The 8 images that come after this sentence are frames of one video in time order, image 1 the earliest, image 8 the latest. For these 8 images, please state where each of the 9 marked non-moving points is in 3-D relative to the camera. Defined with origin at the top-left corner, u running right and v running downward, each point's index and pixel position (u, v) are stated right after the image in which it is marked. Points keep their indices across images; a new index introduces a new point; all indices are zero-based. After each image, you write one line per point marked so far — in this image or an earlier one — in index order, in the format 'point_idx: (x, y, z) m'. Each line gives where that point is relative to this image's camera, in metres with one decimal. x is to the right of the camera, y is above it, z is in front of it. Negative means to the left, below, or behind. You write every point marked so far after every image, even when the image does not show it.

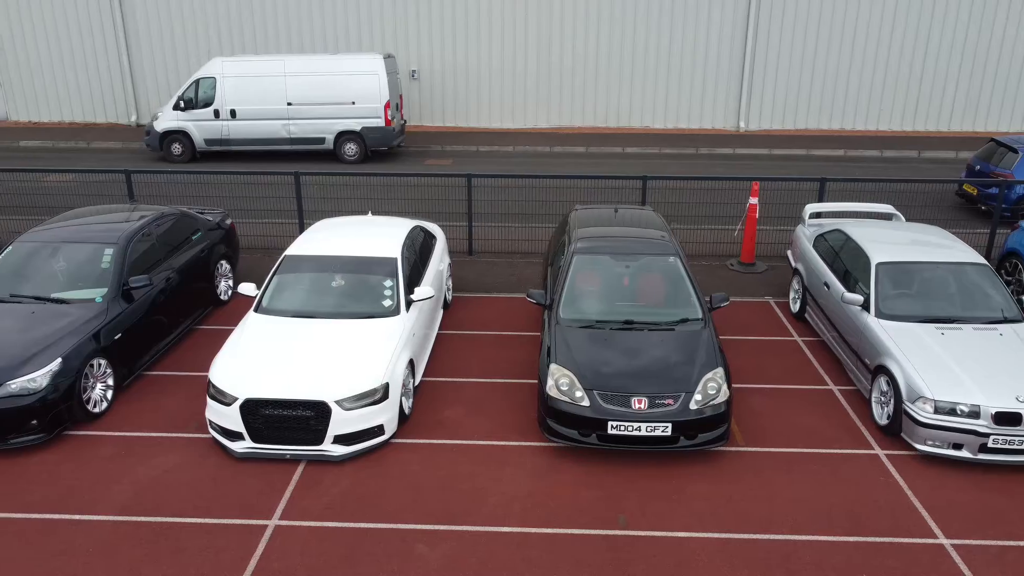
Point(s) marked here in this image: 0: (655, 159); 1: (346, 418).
0: (+3.2, +2.9, +18.1) m
1: (-1.3, -1.0, +6.3) m
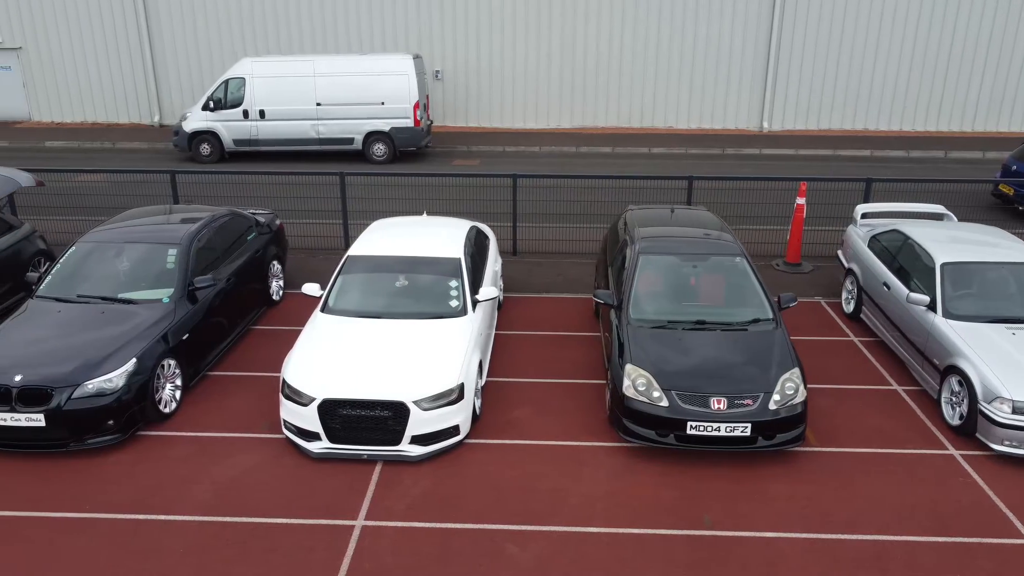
0: (+3.9, +2.9, +18.1) m
1: (-0.7, -1.0, +6.3) m
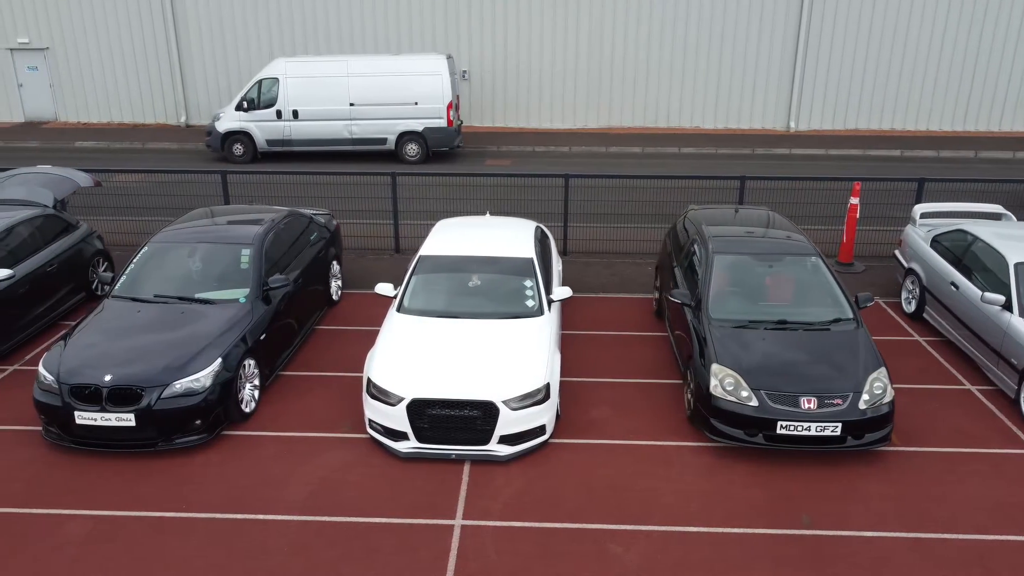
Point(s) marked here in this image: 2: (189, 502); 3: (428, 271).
0: (+4.6, +2.9, +18.1) m
1: (0.0, -1.0, +6.3) m
2: (-2.4, -1.6, +5.9) m
3: (-0.8, +0.2, +7.7) m
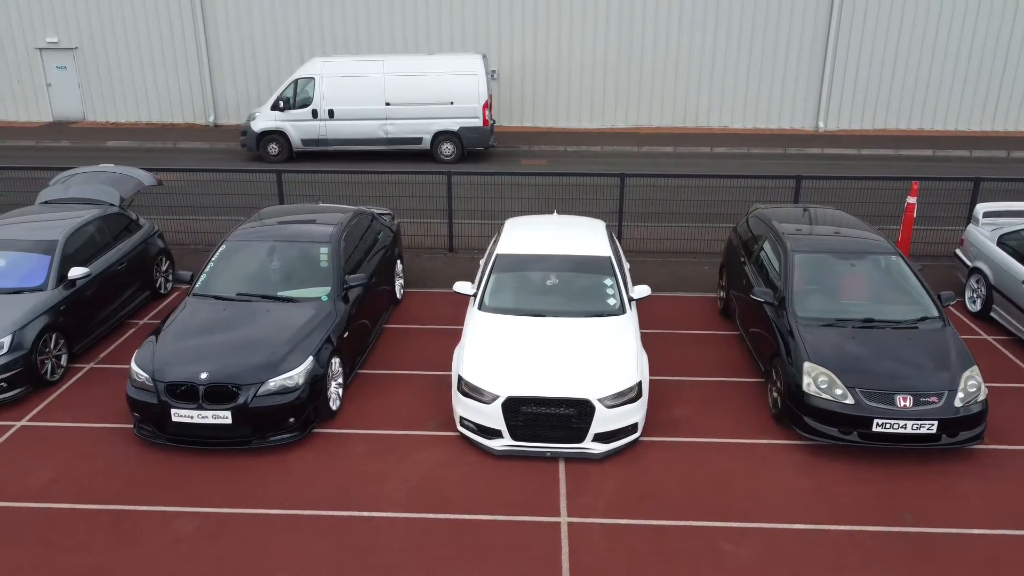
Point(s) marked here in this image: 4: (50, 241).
0: (+5.3, +2.9, +18.1) m
1: (+0.8, -1.0, +6.3) m
2: (-1.6, -1.6, +5.9) m
3: (0.0, +0.2, +7.7) m
4: (-4.7, +0.5, +8.2) m
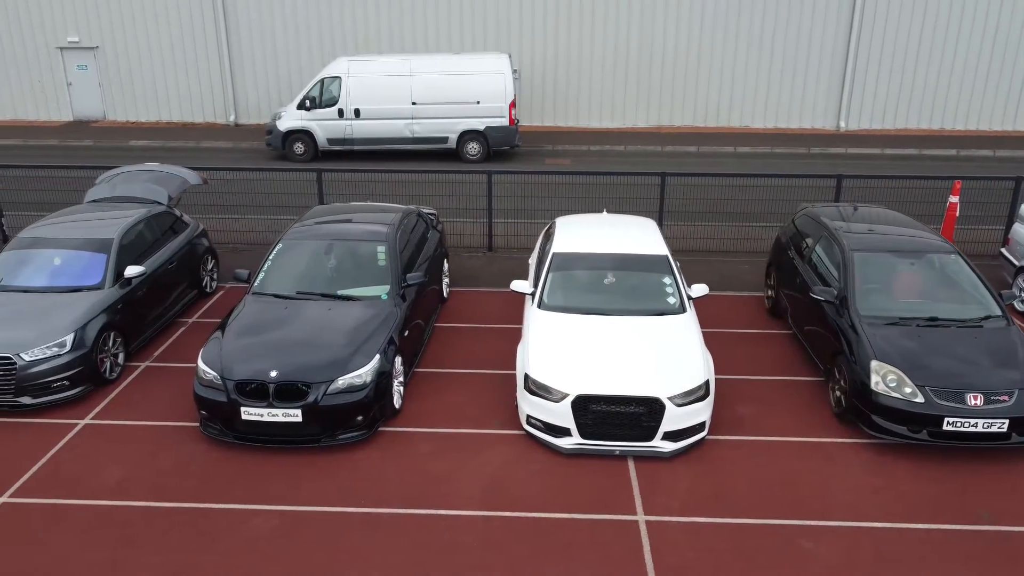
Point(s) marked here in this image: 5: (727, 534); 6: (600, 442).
0: (+5.9, +2.9, +18.1) m
1: (+1.3, -1.0, +6.3) m
2: (-1.1, -1.5, +5.9) m
3: (+0.5, +0.2, +7.7) m
4: (-4.2, +0.5, +8.2) m
5: (+1.5, -1.7, +5.5) m
6: (+0.7, -1.2, +6.4) m
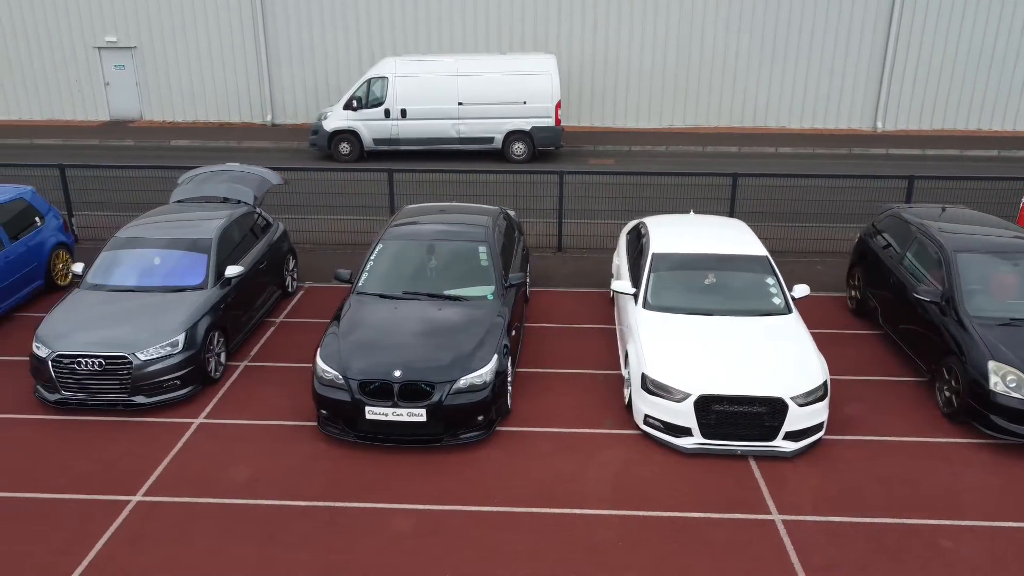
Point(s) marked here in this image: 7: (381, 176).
0: (+6.8, +2.9, +18.1) m
1: (+2.3, -1.0, +6.3) m
2: (-0.1, -1.5, +6.0) m
3: (+1.5, +0.2, +7.8) m
4: (-3.2, +0.5, +8.2) m
5: (+2.4, -1.7, +5.6) m
6: (+1.7, -1.2, +6.4) m
7: (-1.8, +1.5, +10.8) m
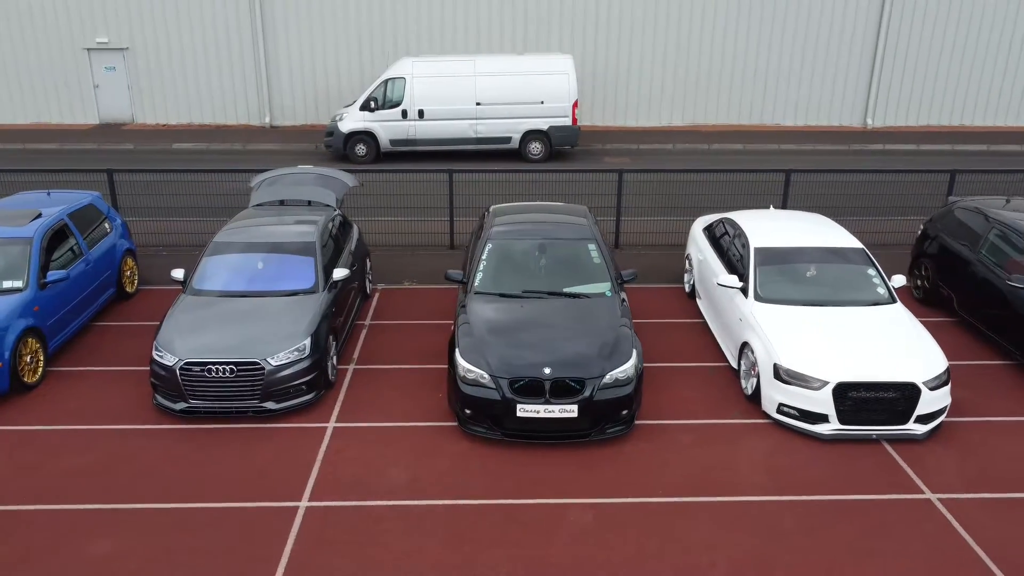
0: (+7.1, +3.1, +18.7) m
1: (+3.4, -0.9, +6.6) m
2: (+1.1, -1.5, +6.1) m
3: (+2.5, +0.2, +8.0) m
4: (-2.1, +0.4, +8.2) m
5: (+3.7, -1.6, +5.9) m
6: (+2.8, -1.2, +6.7) m
7: (-0.9, +1.5, +10.8) m
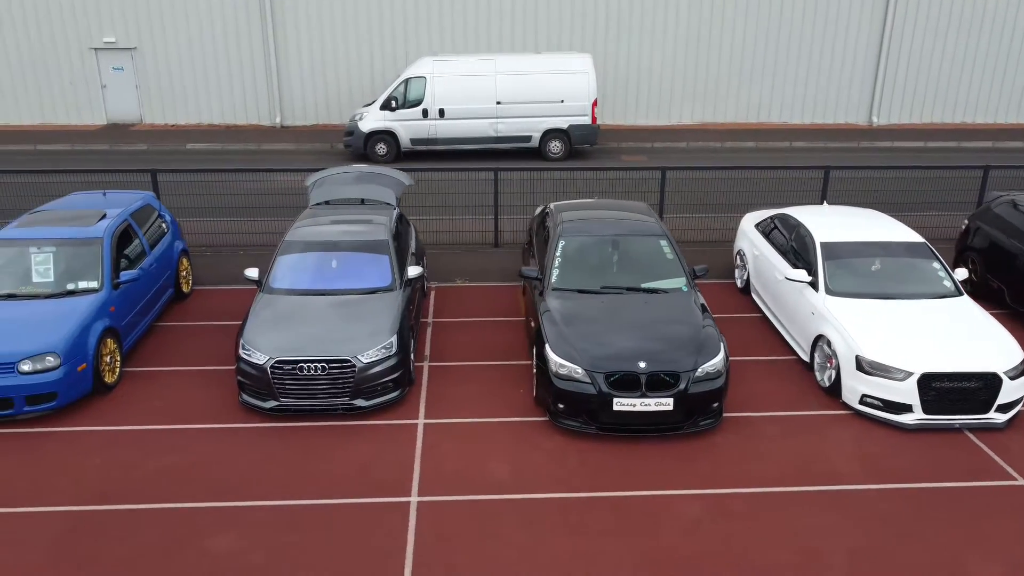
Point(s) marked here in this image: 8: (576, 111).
0: (+7.5, +3.2, +18.9) m
1: (+4.2, -0.8, +6.8) m
2: (+1.9, -1.5, +6.2) m
3: (+3.2, +0.3, +8.1) m
4: (-1.4, +0.5, +8.2) m
5: (+4.5, -1.5, +6.0) m
6: (+3.6, -1.1, +6.8) m
7: (-0.3, +1.5, +10.8) m
8: (+1.4, +3.8, +17.2) m
